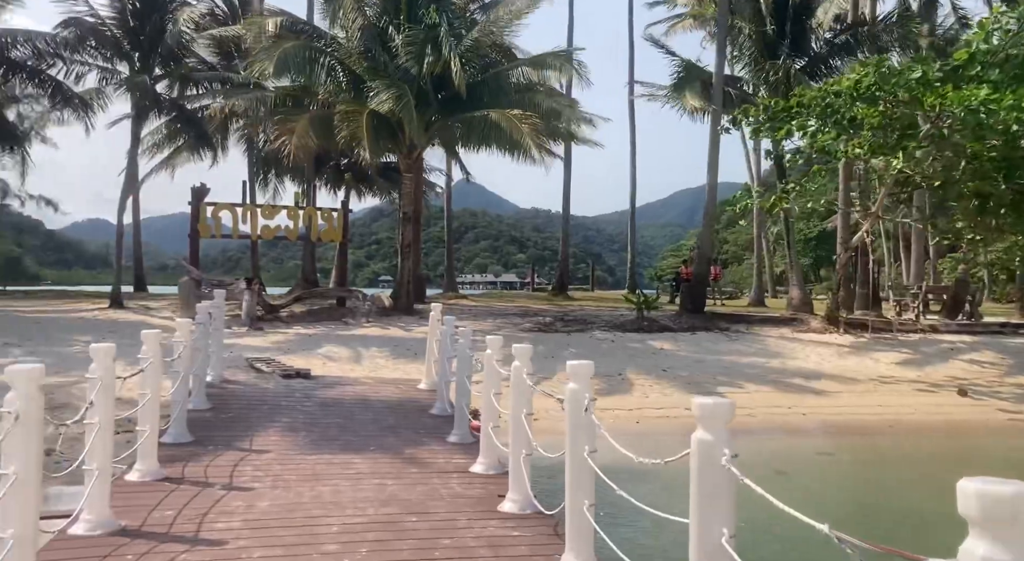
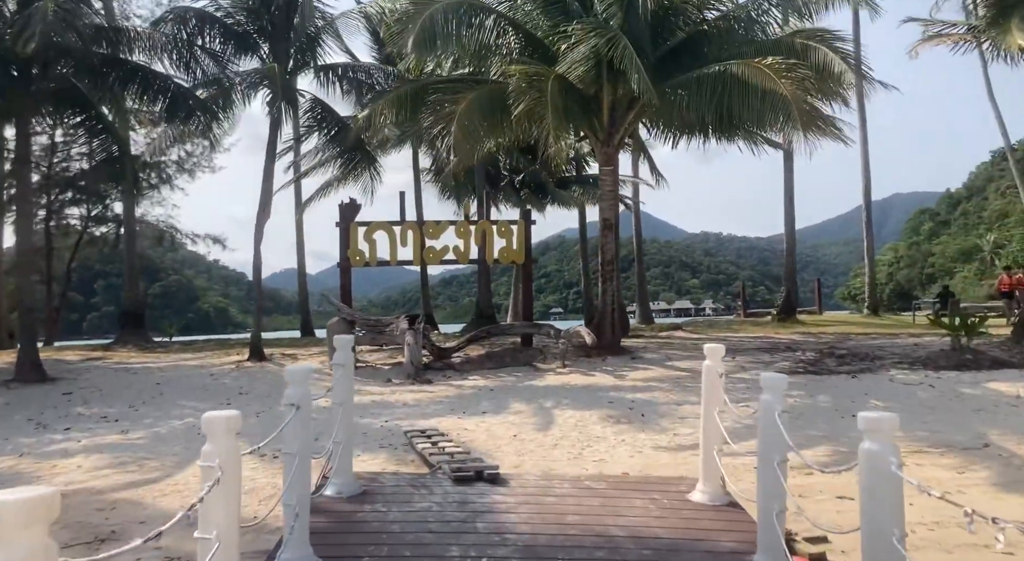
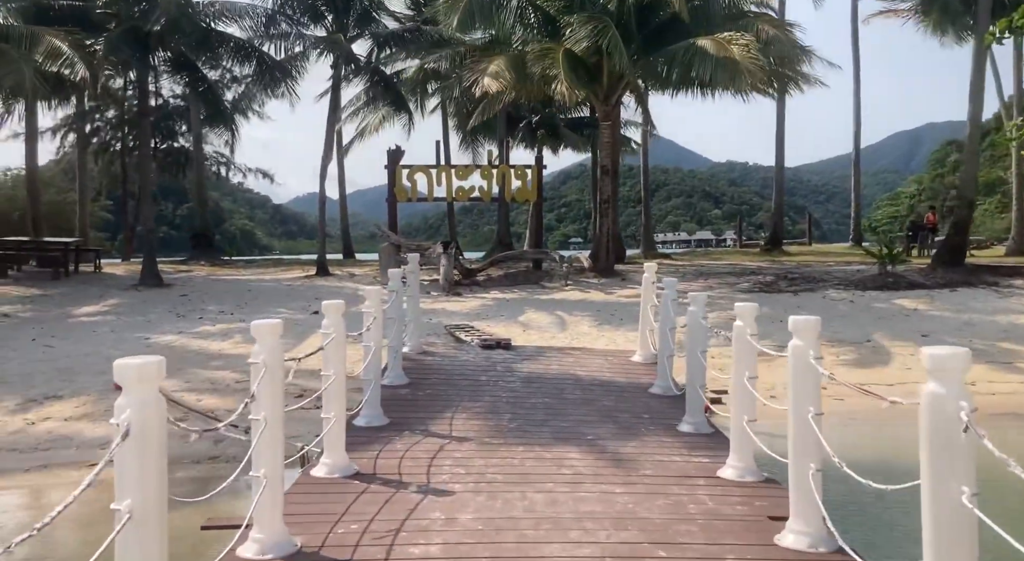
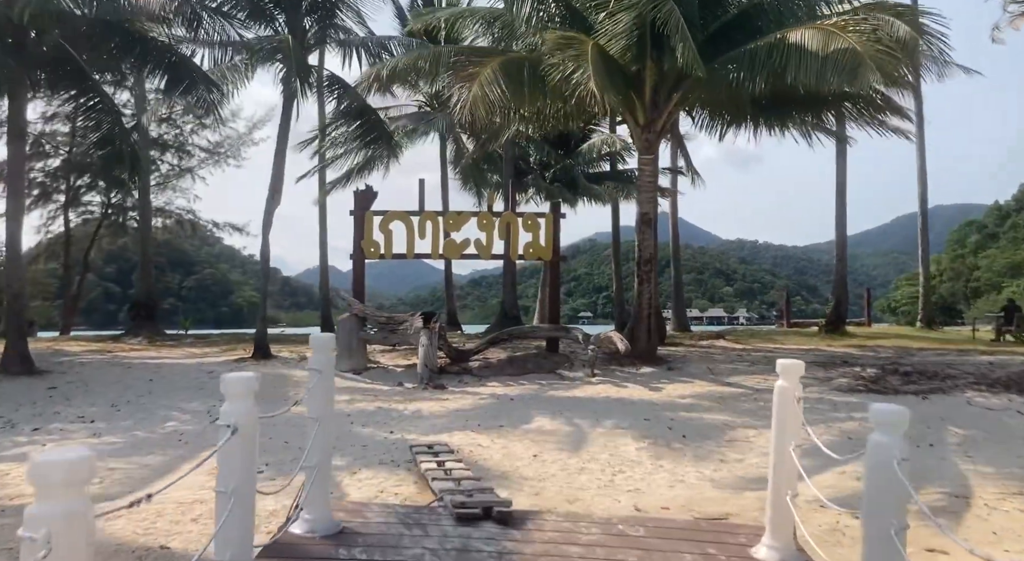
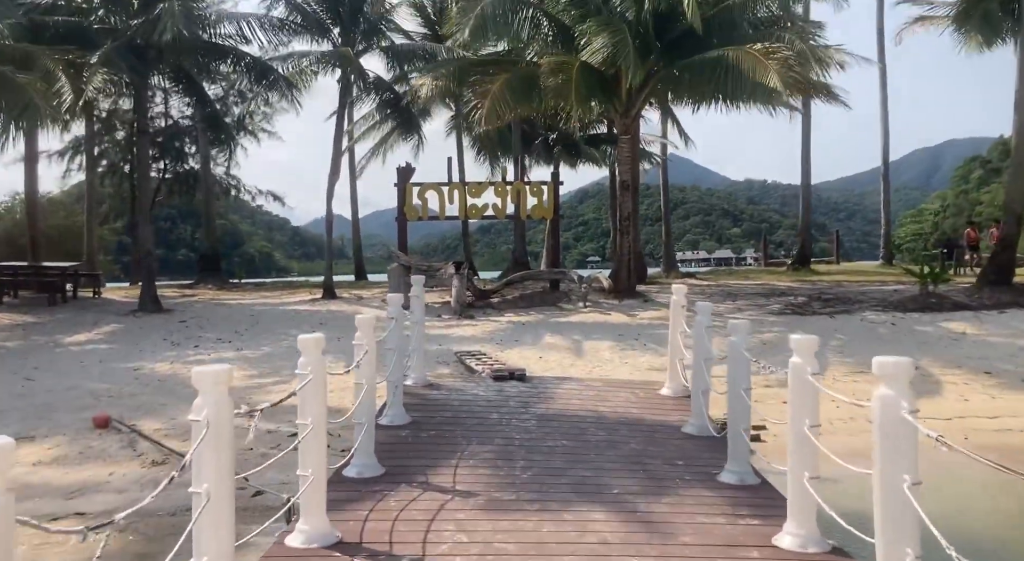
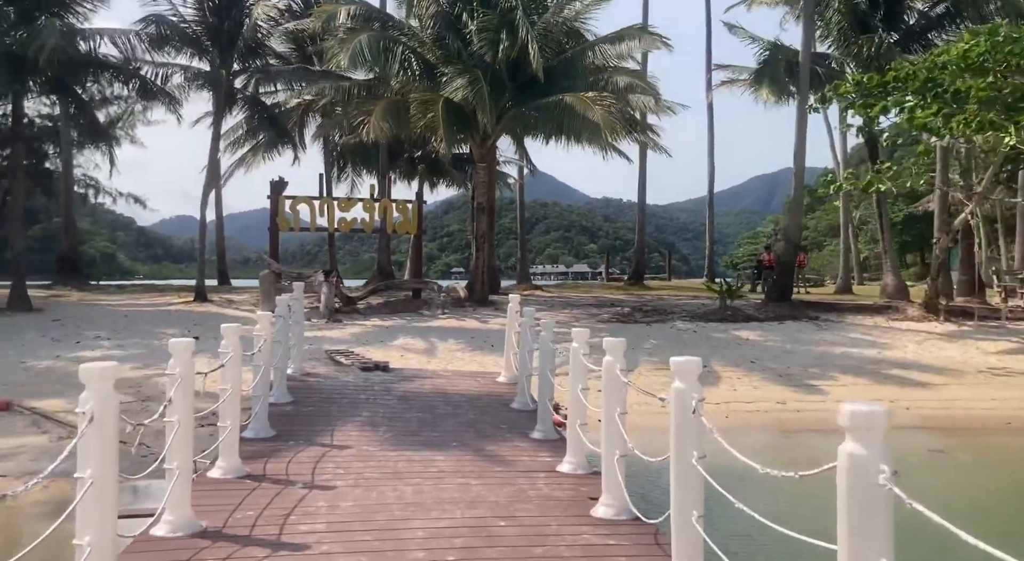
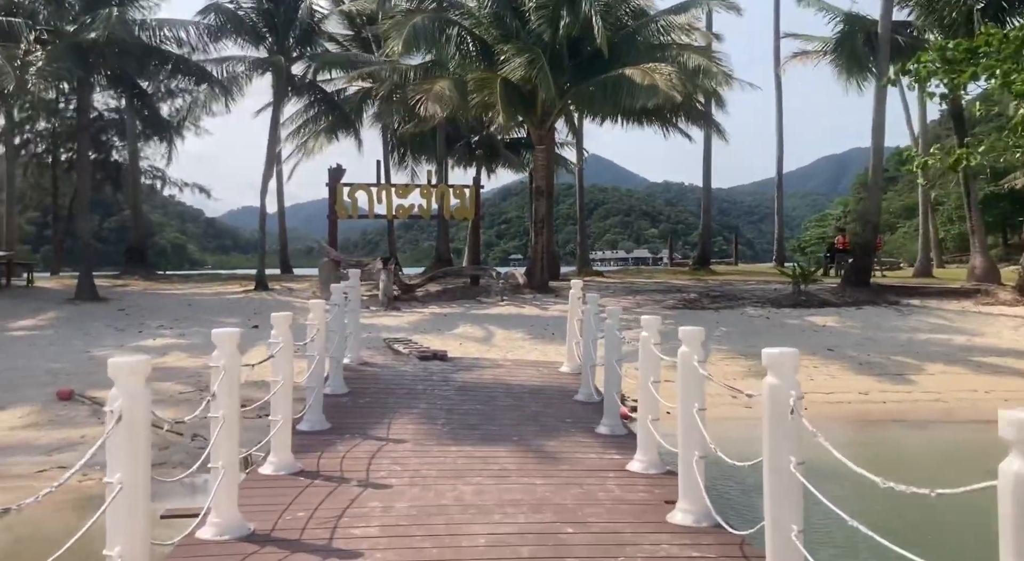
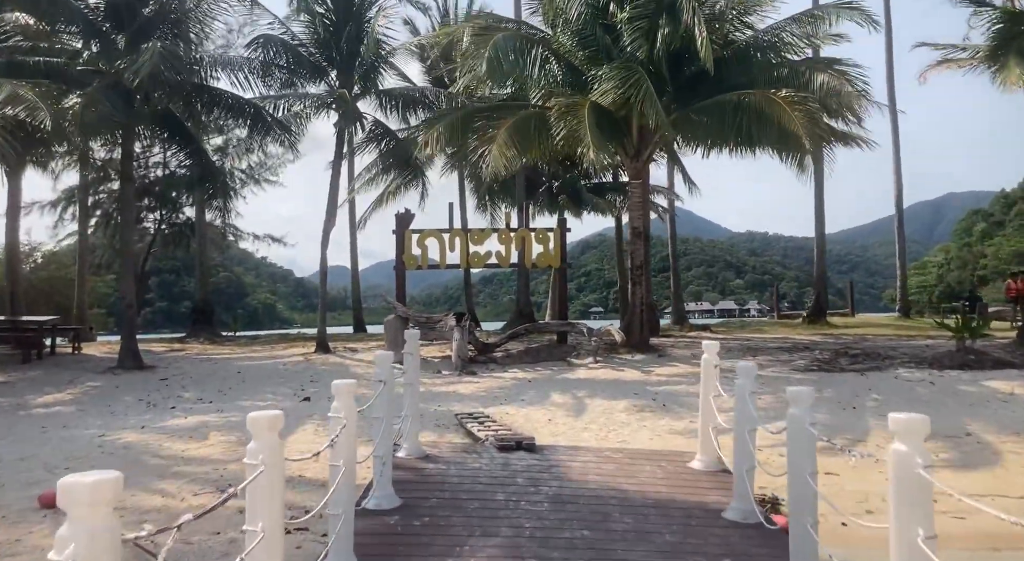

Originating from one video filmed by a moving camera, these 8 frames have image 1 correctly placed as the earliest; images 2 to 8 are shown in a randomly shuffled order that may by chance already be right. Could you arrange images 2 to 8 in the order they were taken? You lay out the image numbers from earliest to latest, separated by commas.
6, 7, 3, 5, 8, 2, 4
